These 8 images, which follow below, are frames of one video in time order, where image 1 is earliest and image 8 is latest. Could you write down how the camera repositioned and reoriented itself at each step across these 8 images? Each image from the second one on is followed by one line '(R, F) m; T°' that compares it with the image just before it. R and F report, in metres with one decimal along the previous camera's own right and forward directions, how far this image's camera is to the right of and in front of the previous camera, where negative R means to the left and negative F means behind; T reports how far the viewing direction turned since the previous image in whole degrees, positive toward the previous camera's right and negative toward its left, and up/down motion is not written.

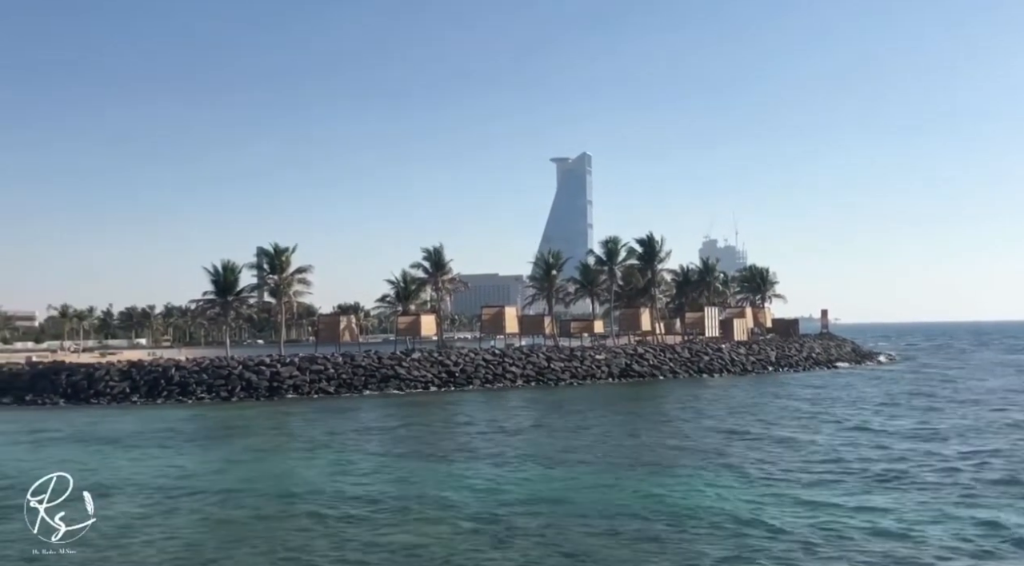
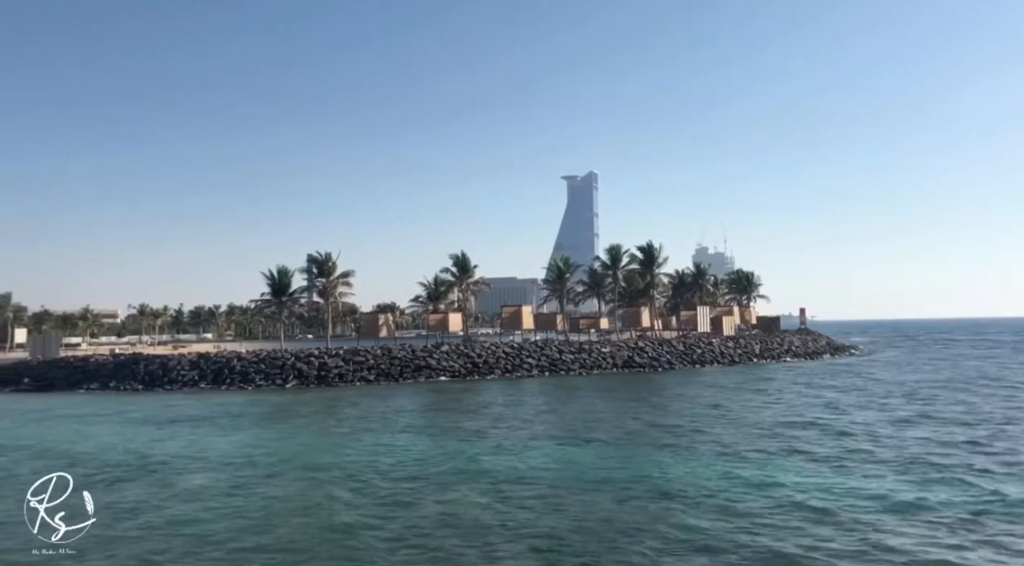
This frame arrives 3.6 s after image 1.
(+0.6, -5.3) m; -2°
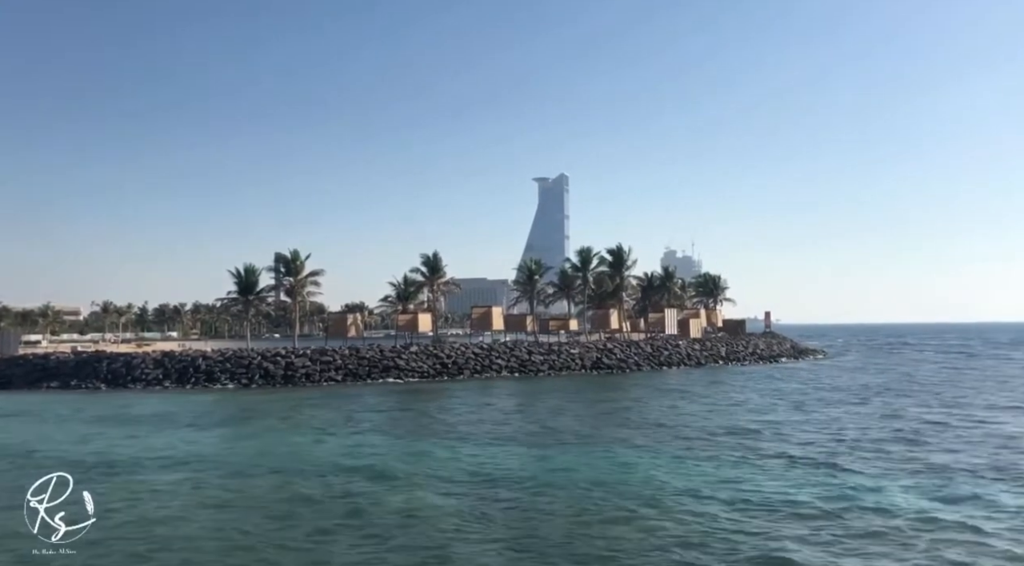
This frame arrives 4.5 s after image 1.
(-0.3, -0.1) m; +2°
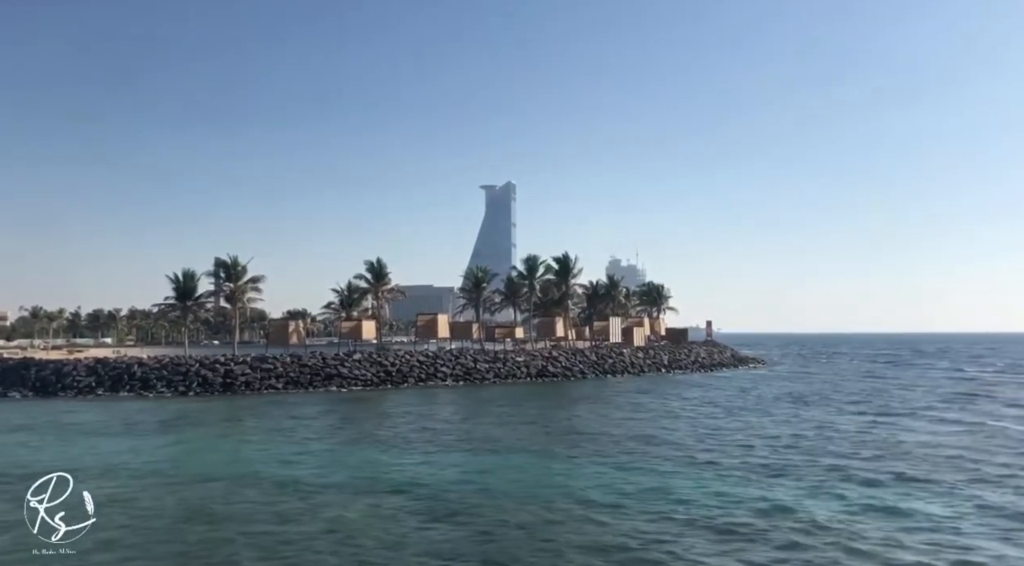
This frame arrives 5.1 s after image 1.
(-0.1, 0.0) m; +4°
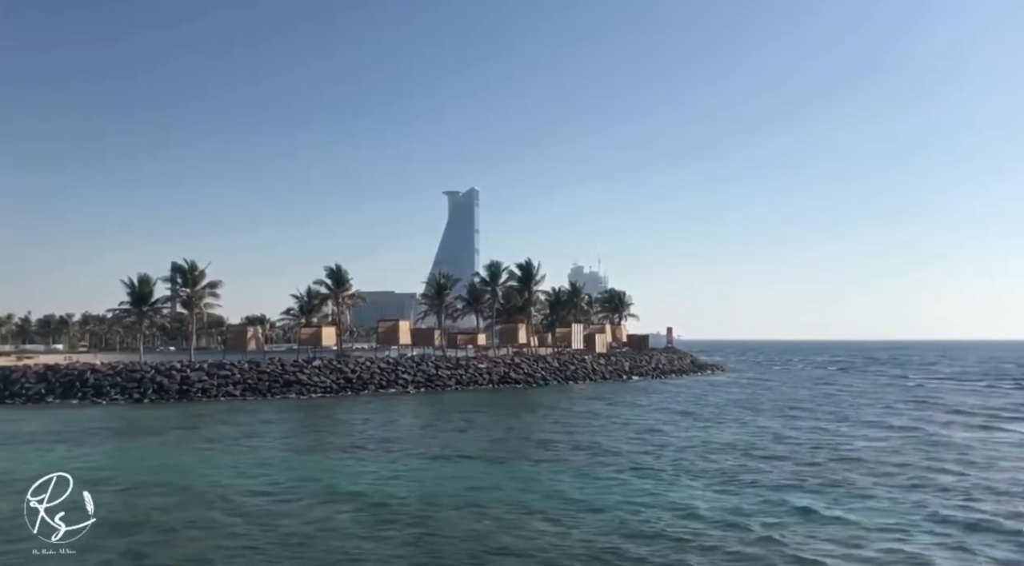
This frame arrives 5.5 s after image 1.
(+2.9, +1.0) m; -1°
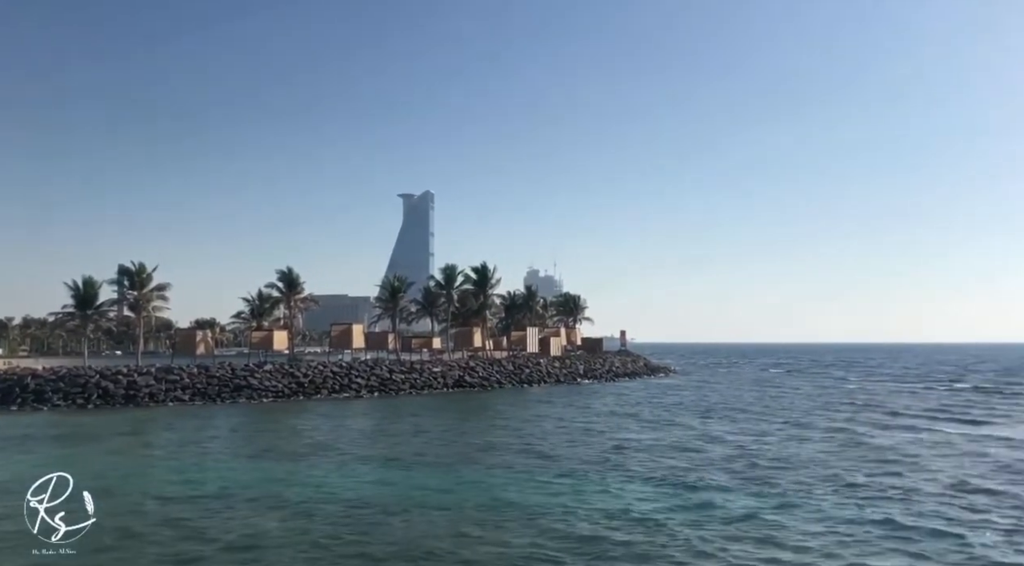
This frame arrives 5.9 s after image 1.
(-2.6, -0.9) m; -4°
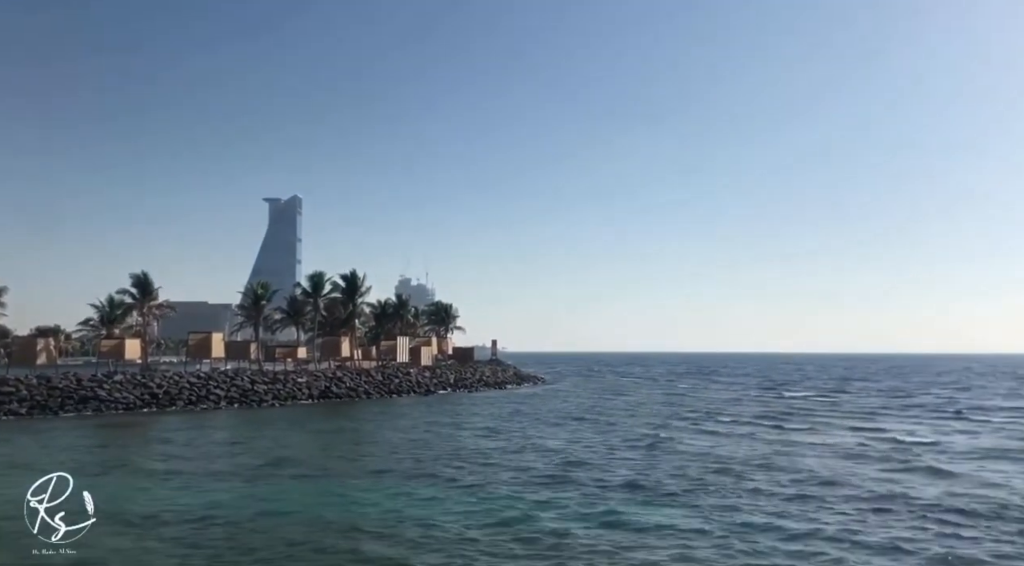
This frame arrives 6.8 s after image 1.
(-4.1, -1.7) m; +7°
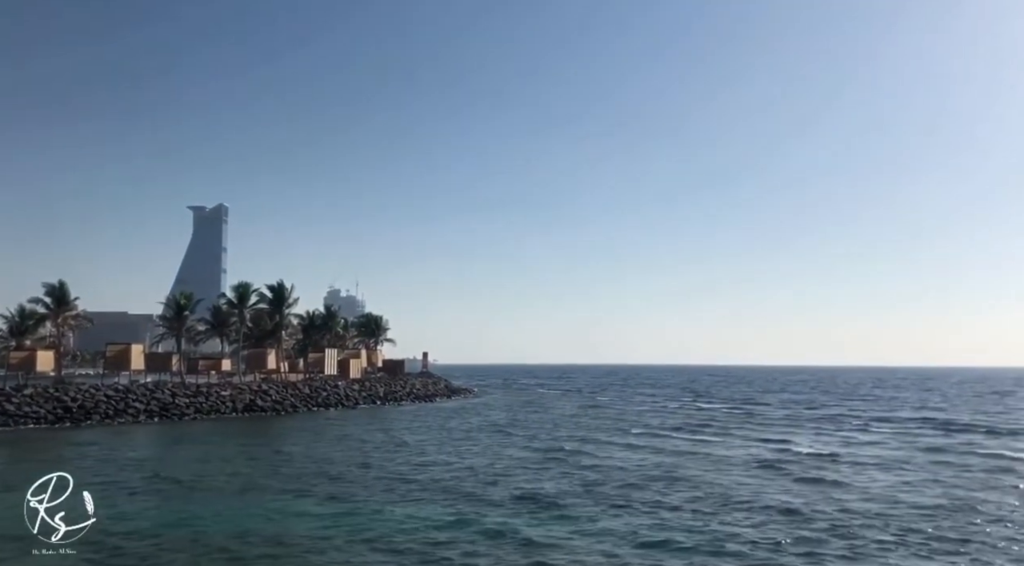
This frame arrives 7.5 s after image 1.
(0.0, 0.0) m; +5°
